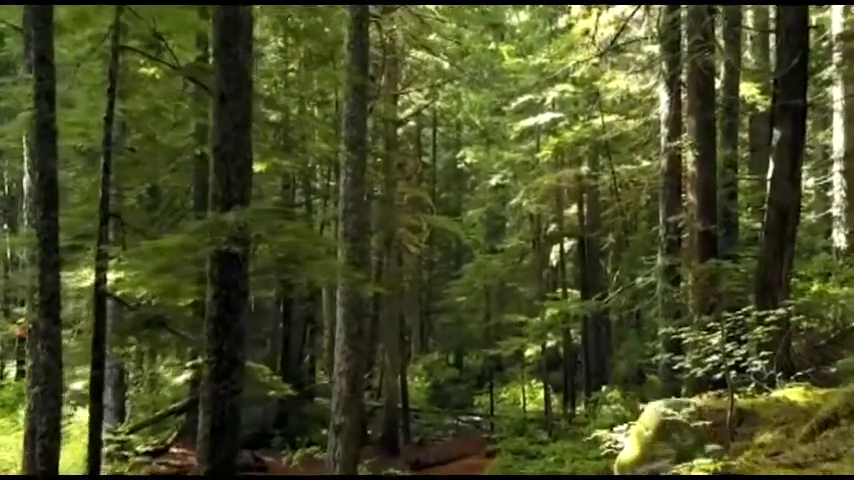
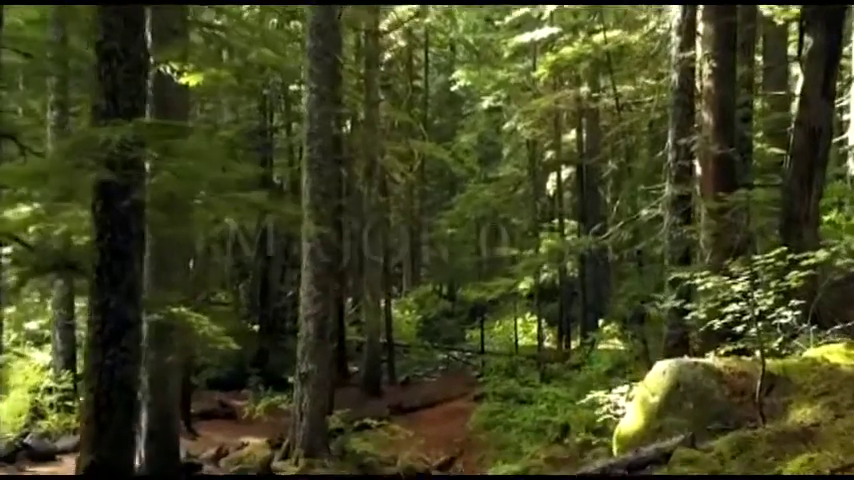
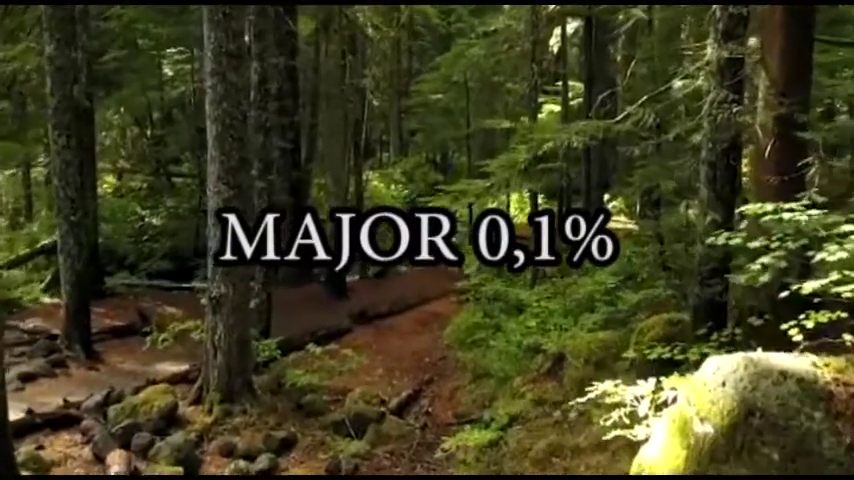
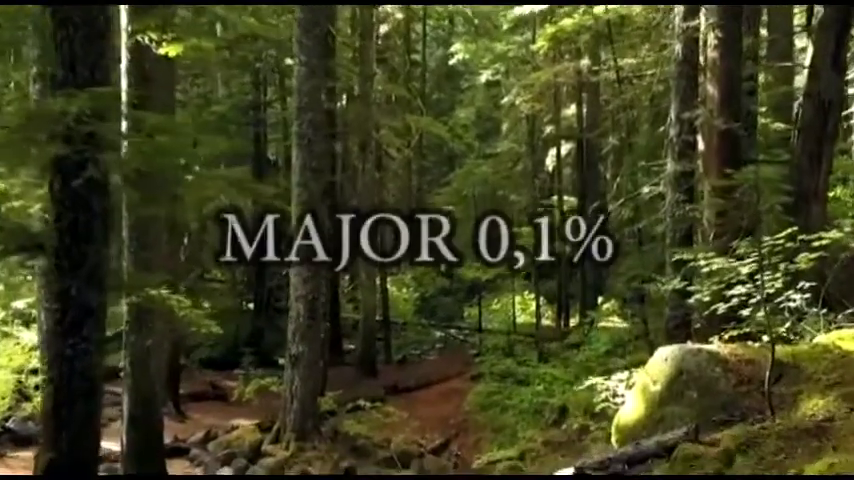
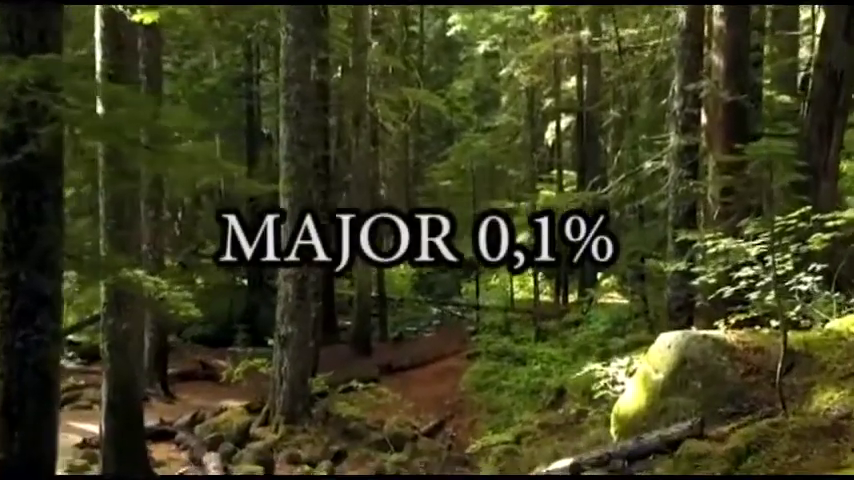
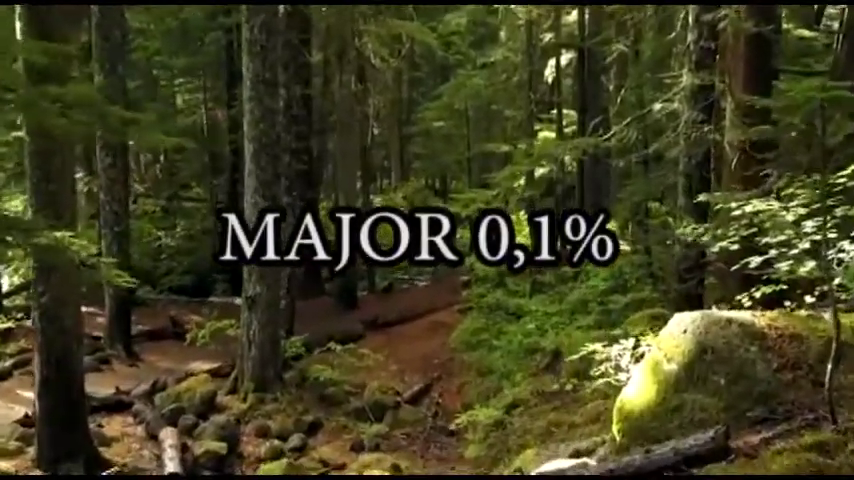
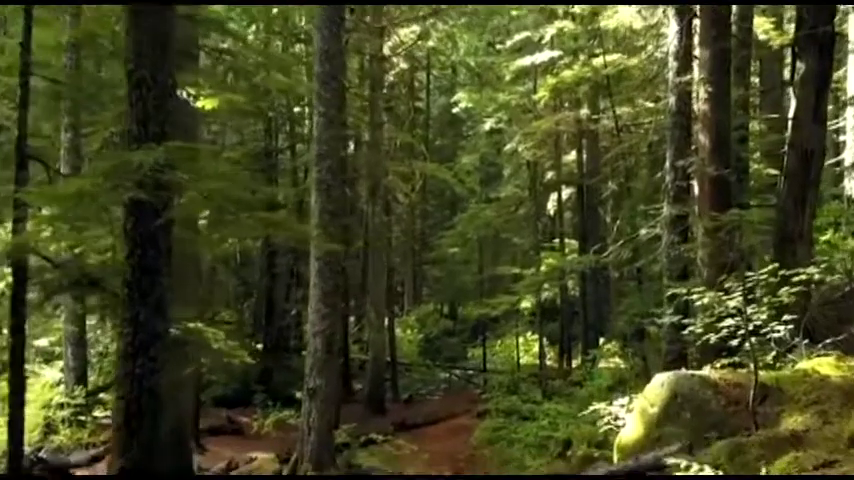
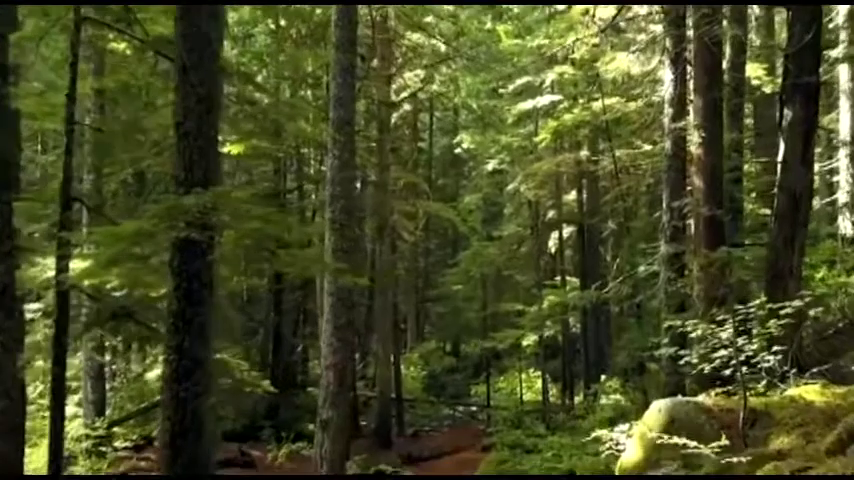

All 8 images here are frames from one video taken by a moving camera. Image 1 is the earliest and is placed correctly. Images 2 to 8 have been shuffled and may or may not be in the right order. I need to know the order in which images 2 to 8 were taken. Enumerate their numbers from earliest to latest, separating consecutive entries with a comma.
8, 7, 2, 4, 5, 6, 3
